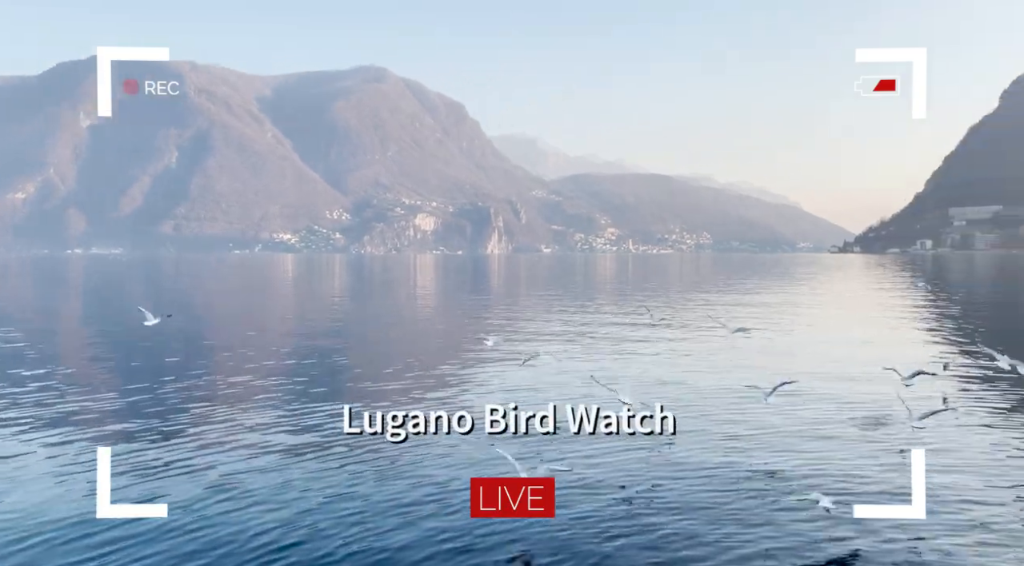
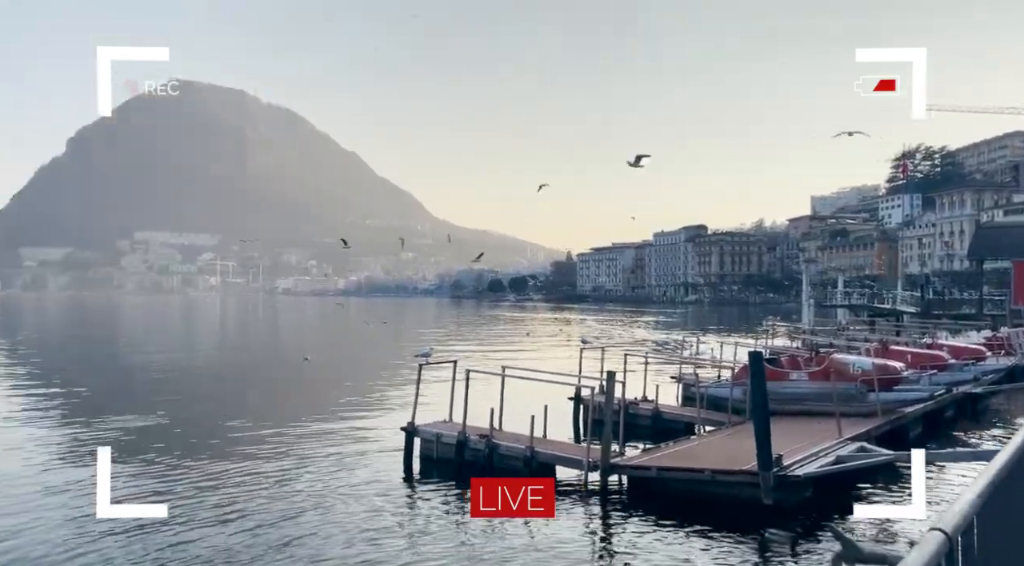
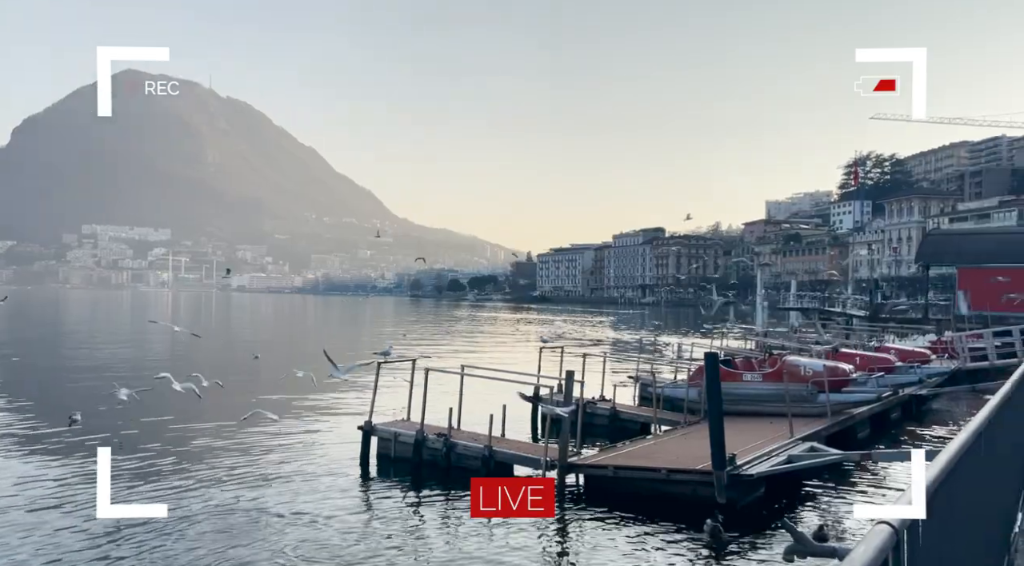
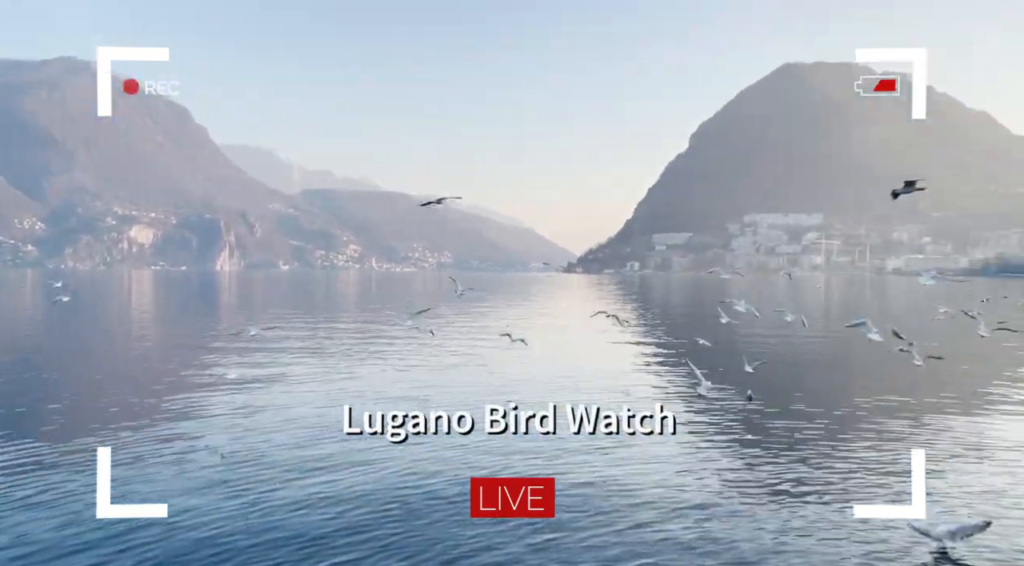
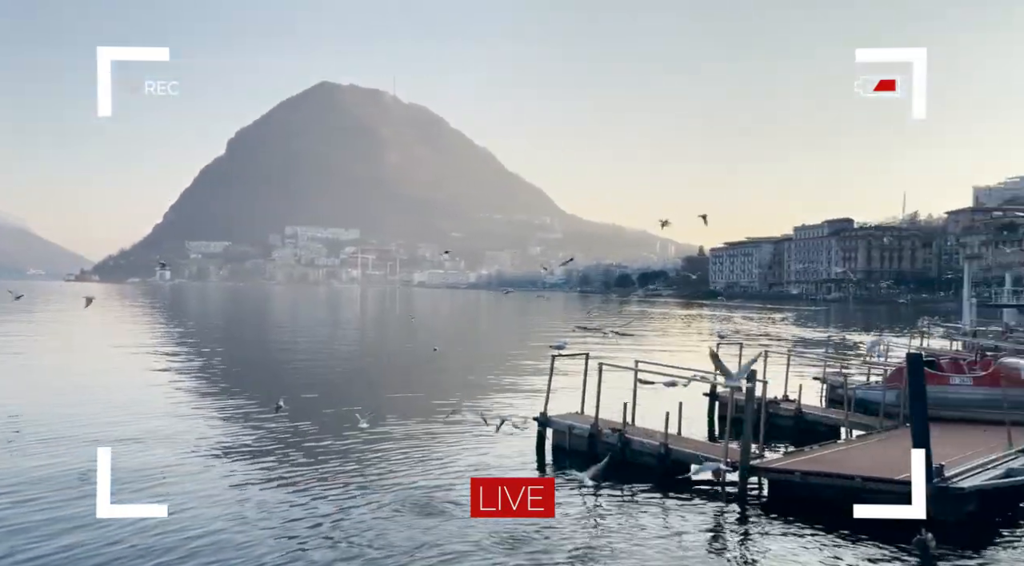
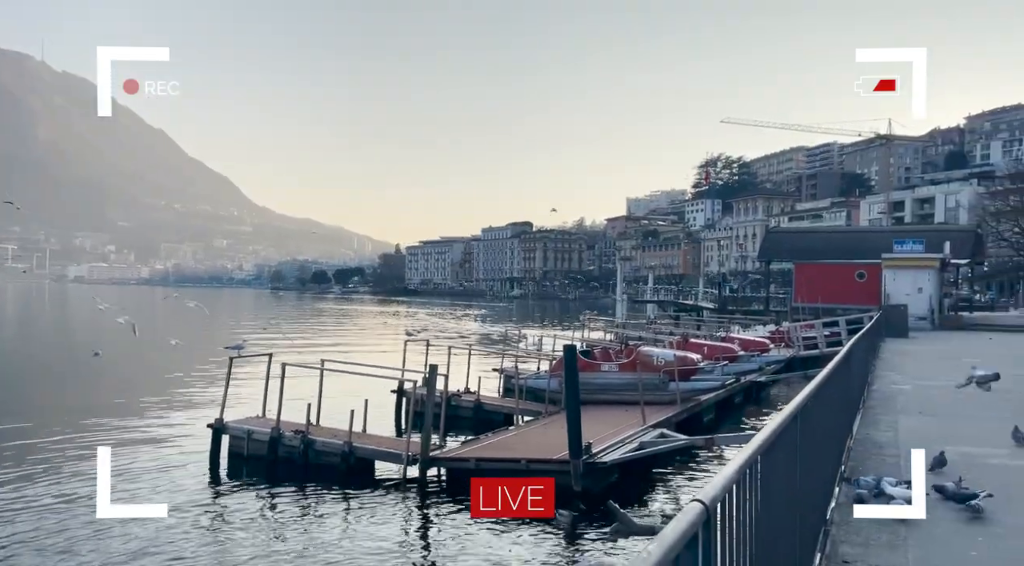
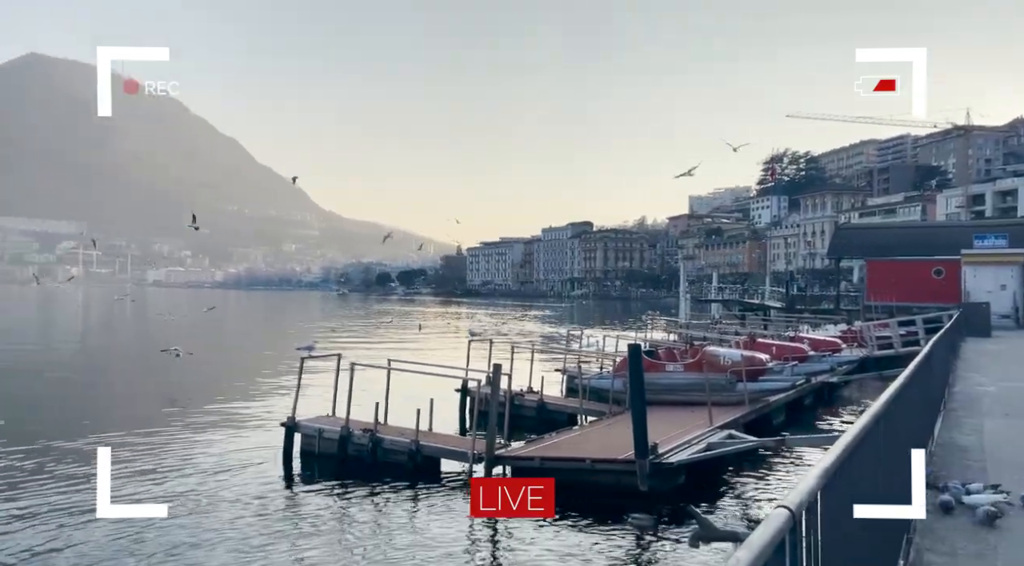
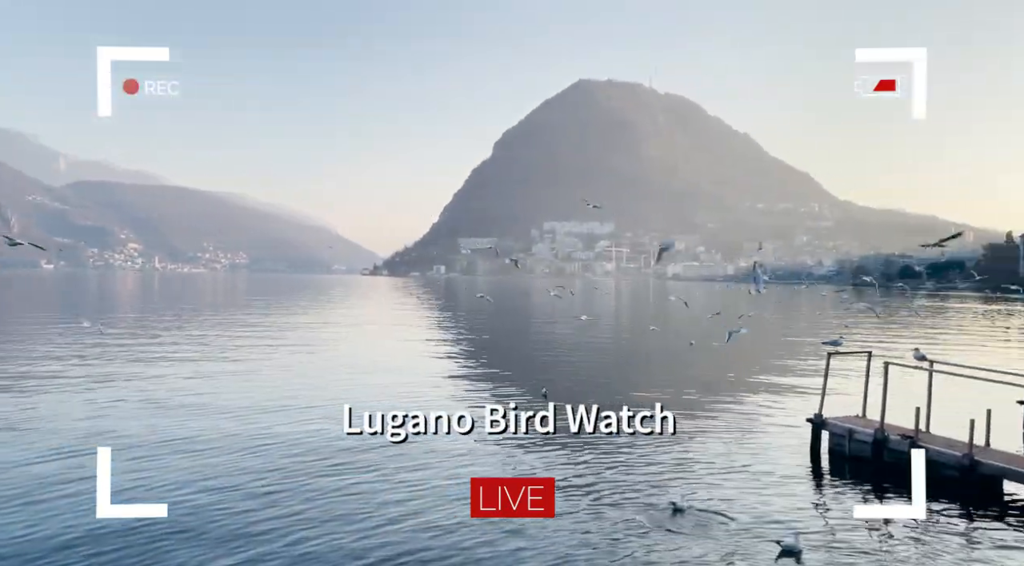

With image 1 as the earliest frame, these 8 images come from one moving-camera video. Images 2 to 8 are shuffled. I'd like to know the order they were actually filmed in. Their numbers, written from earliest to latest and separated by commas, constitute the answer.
4, 8, 5, 3, 6, 7, 2
